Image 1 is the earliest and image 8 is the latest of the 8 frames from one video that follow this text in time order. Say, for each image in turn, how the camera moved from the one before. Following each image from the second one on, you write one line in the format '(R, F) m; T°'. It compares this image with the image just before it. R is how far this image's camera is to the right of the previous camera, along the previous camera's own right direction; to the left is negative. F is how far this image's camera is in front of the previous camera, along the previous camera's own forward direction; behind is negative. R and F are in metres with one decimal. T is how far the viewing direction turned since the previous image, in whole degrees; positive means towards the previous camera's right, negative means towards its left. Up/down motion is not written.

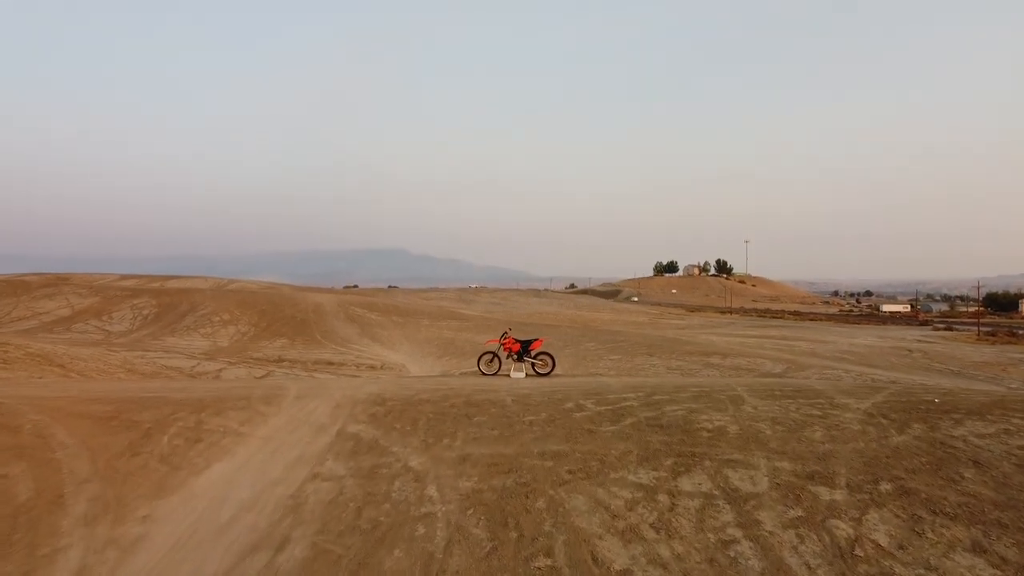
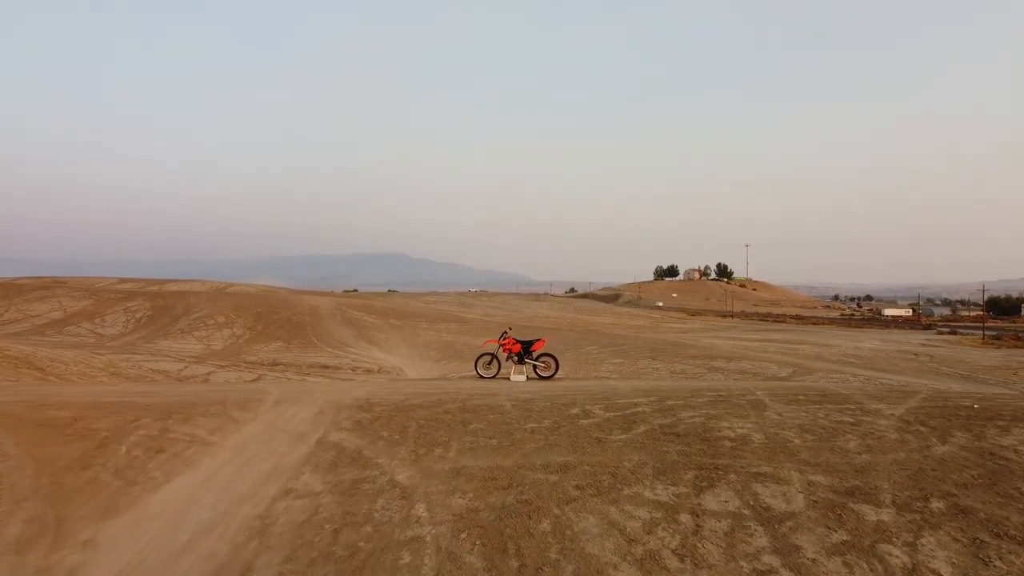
(0.0, +1.0) m; 0°
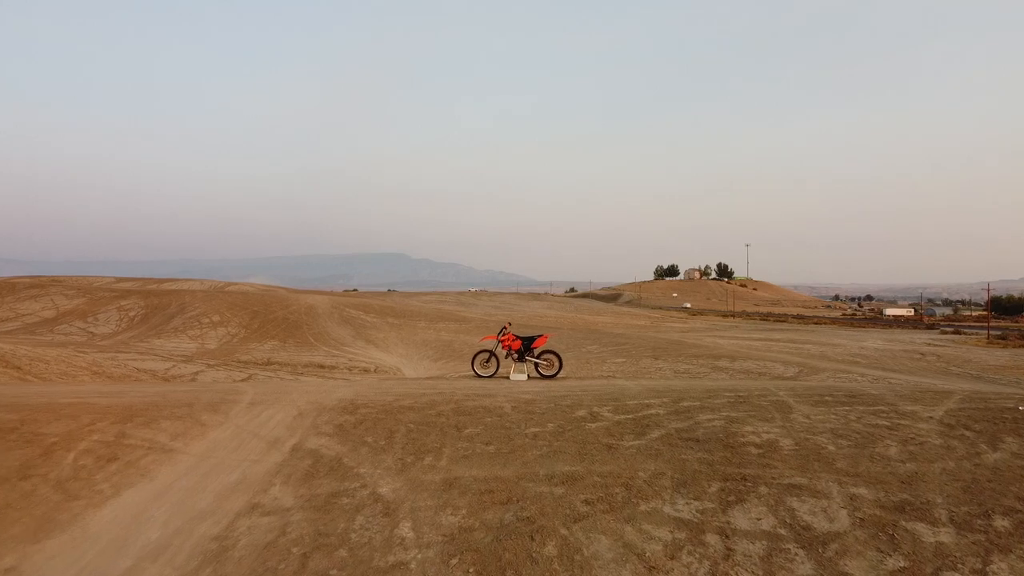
(0.0, +1.0) m; 0°
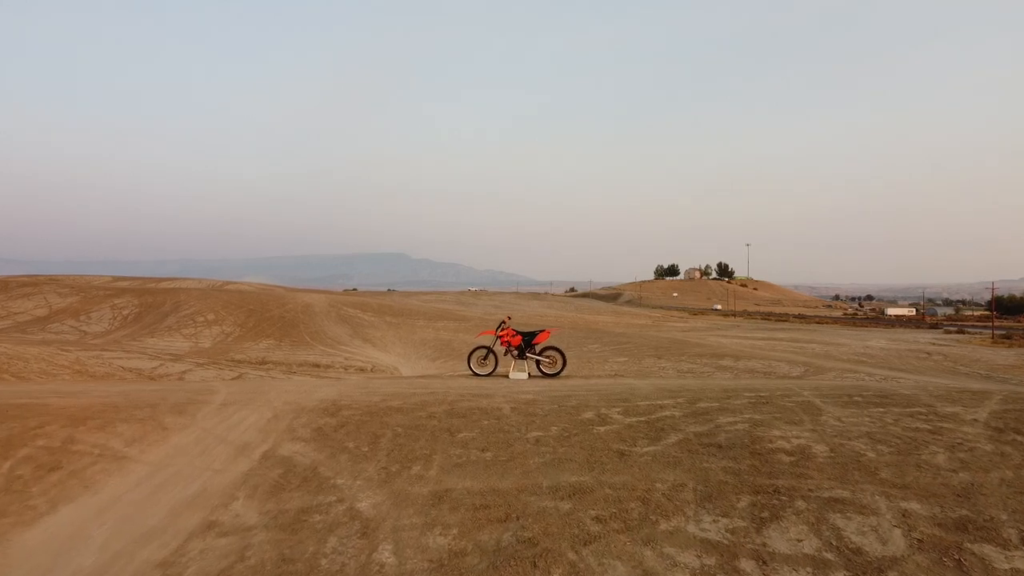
(0.0, +0.9) m; 0°
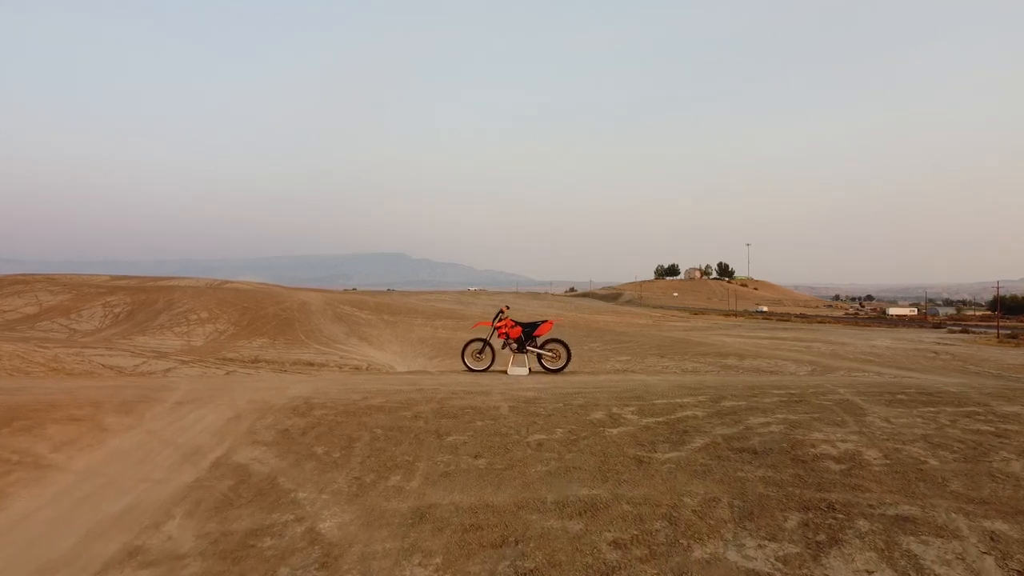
(0.0, +1.1) m; 0°
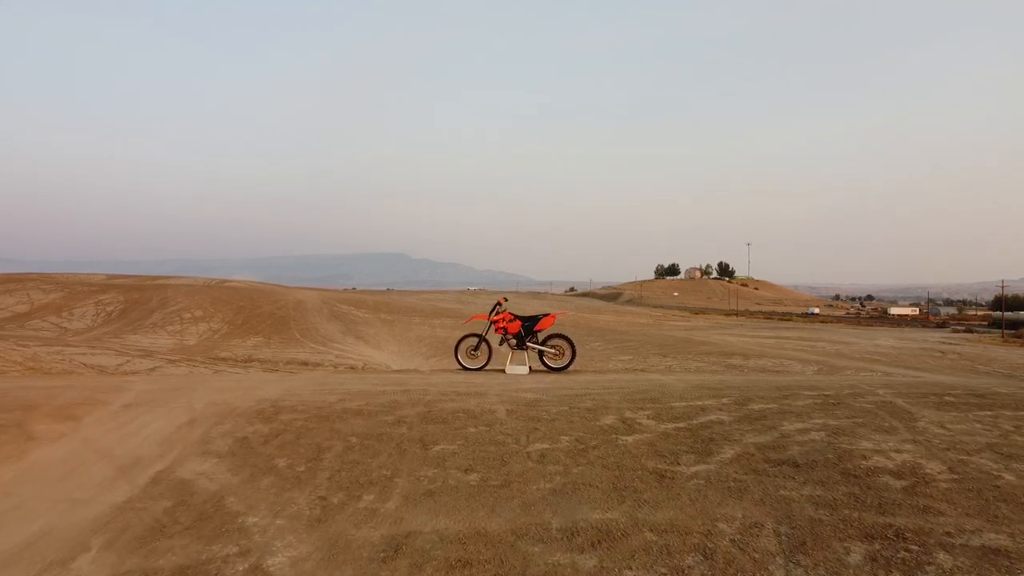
(0.0, +0.9) m; 0°
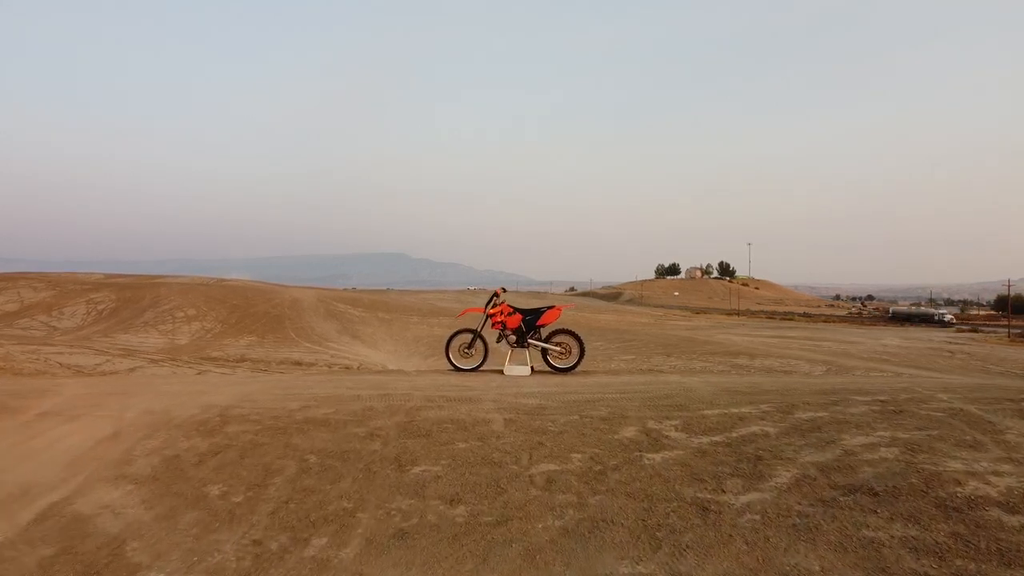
(0.0, +1.1) m; 0°
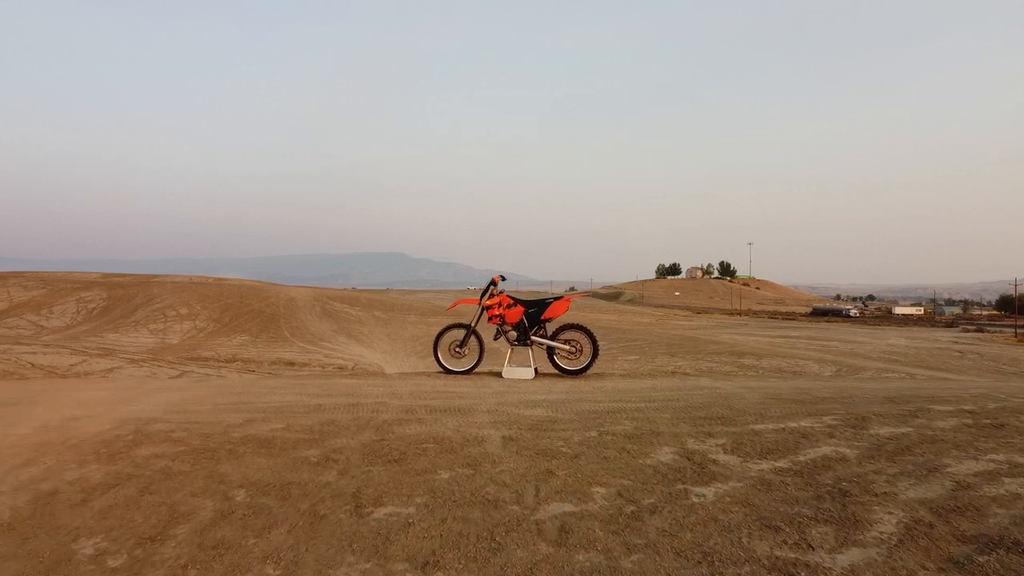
(0.0, +1.2) m; 0°
